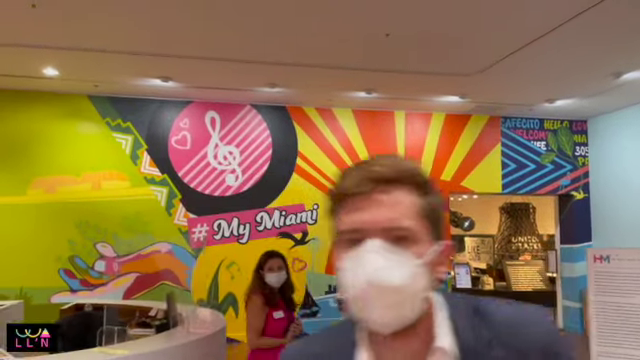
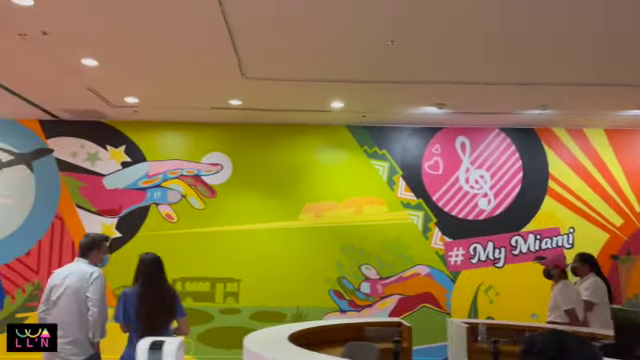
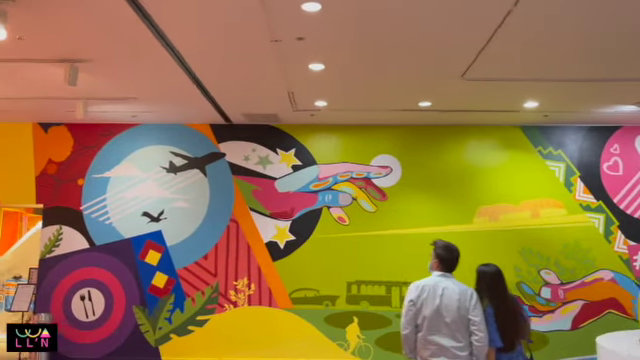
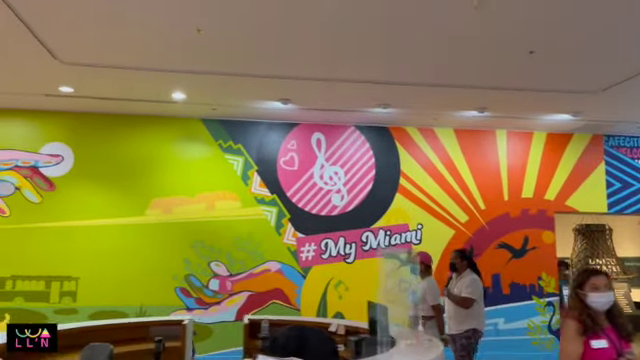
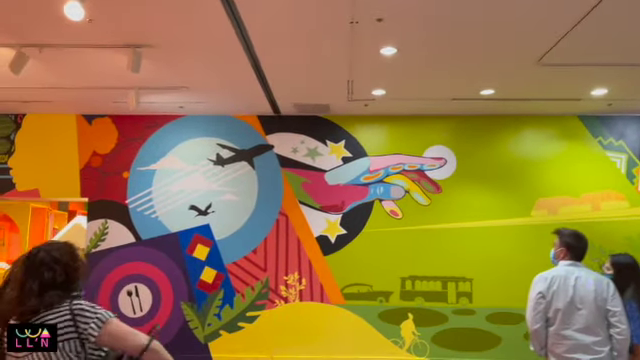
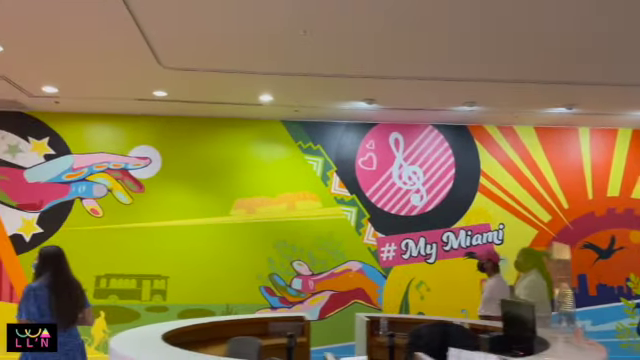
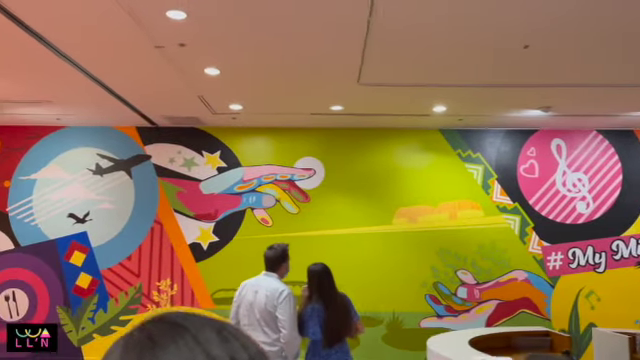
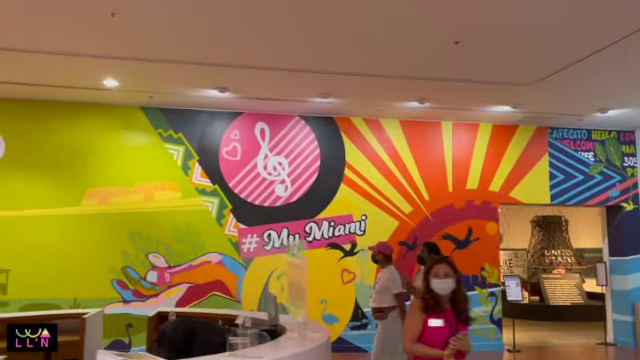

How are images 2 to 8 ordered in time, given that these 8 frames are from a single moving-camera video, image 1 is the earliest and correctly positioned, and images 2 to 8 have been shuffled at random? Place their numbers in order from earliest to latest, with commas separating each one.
8, 4, 6, 2, 7, 3, 5
